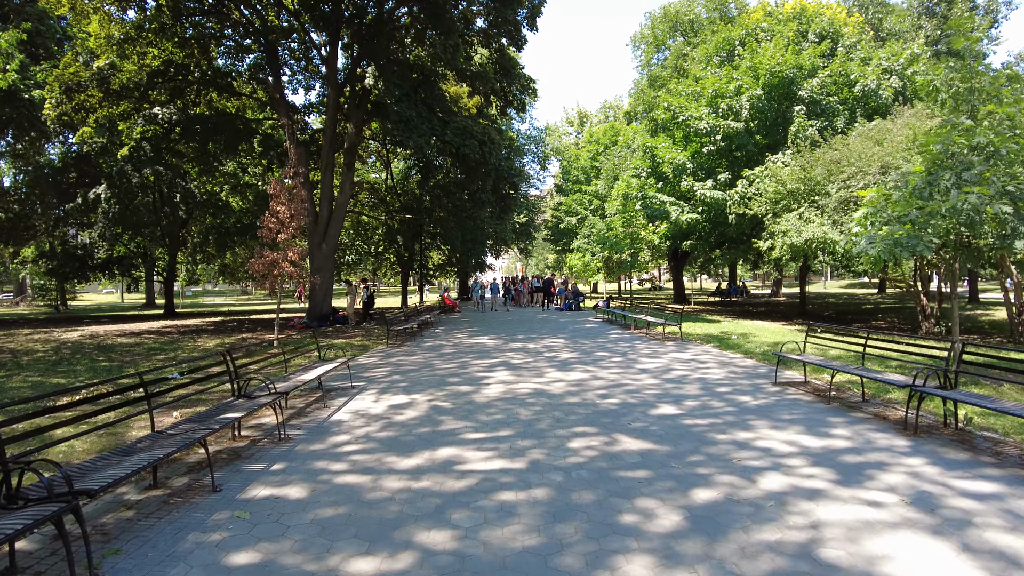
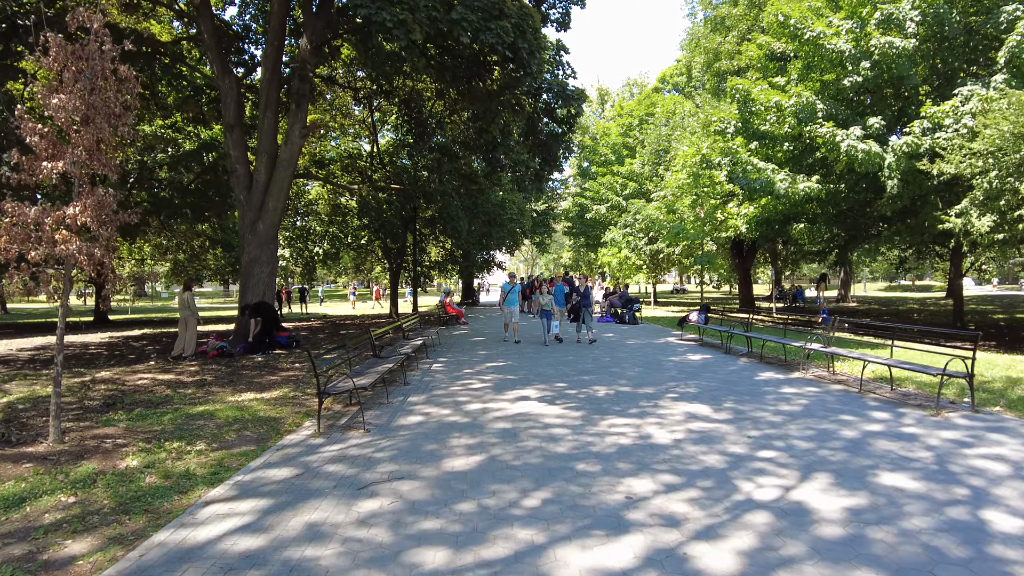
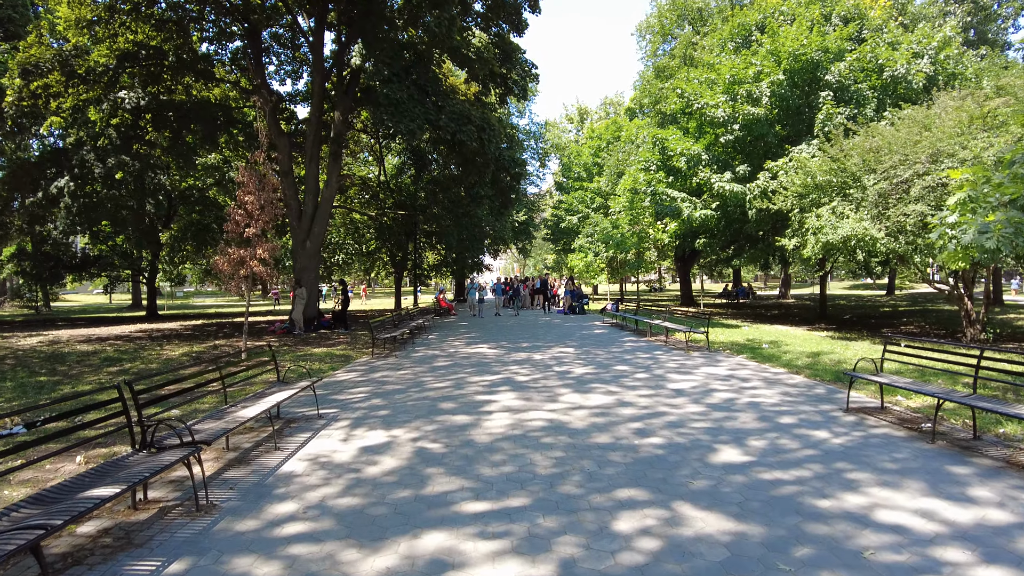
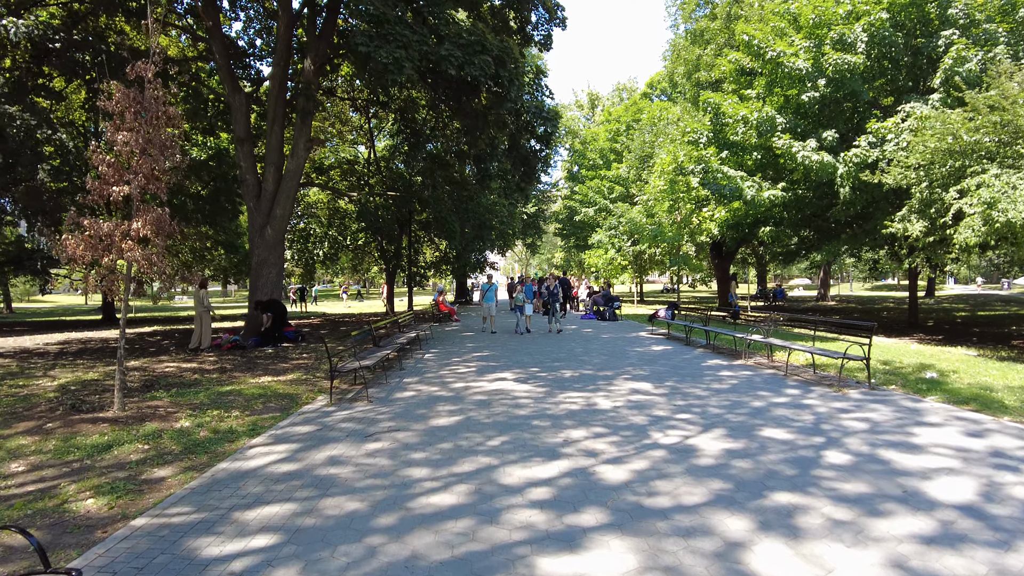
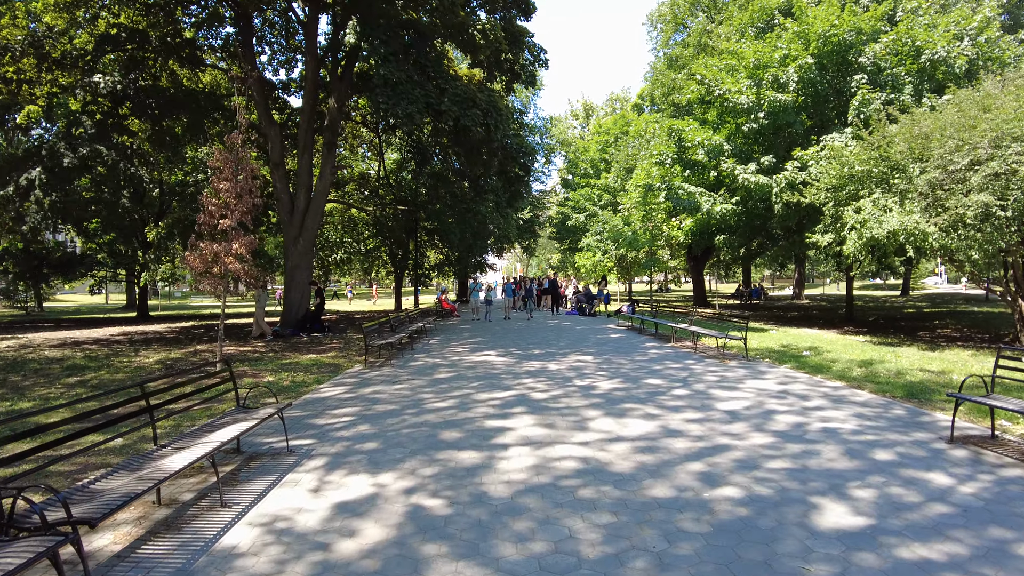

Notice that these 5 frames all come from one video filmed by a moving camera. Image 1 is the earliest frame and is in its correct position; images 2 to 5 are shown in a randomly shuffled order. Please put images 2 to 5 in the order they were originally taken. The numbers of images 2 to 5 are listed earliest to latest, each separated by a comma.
3, 5, 4, 2
